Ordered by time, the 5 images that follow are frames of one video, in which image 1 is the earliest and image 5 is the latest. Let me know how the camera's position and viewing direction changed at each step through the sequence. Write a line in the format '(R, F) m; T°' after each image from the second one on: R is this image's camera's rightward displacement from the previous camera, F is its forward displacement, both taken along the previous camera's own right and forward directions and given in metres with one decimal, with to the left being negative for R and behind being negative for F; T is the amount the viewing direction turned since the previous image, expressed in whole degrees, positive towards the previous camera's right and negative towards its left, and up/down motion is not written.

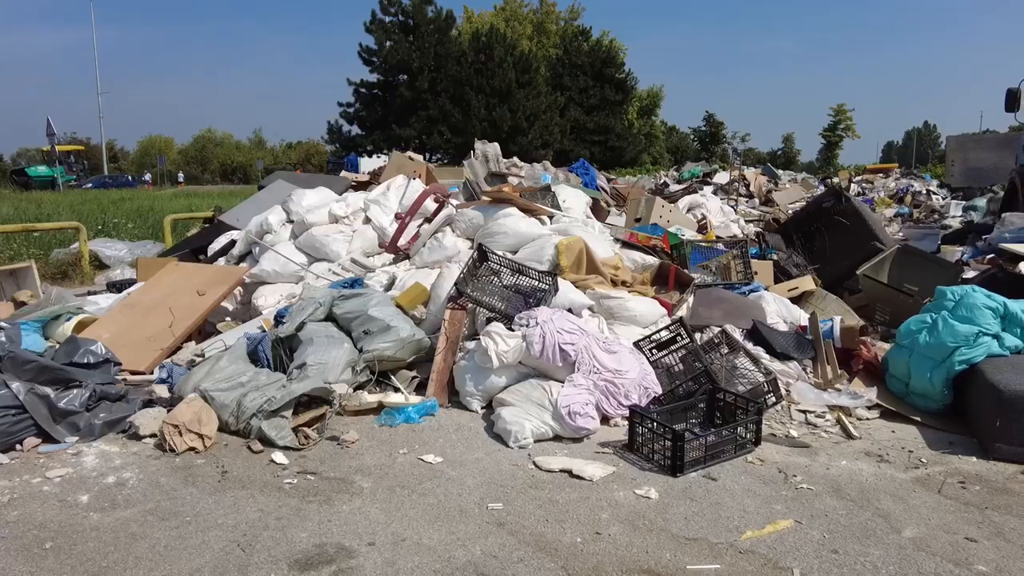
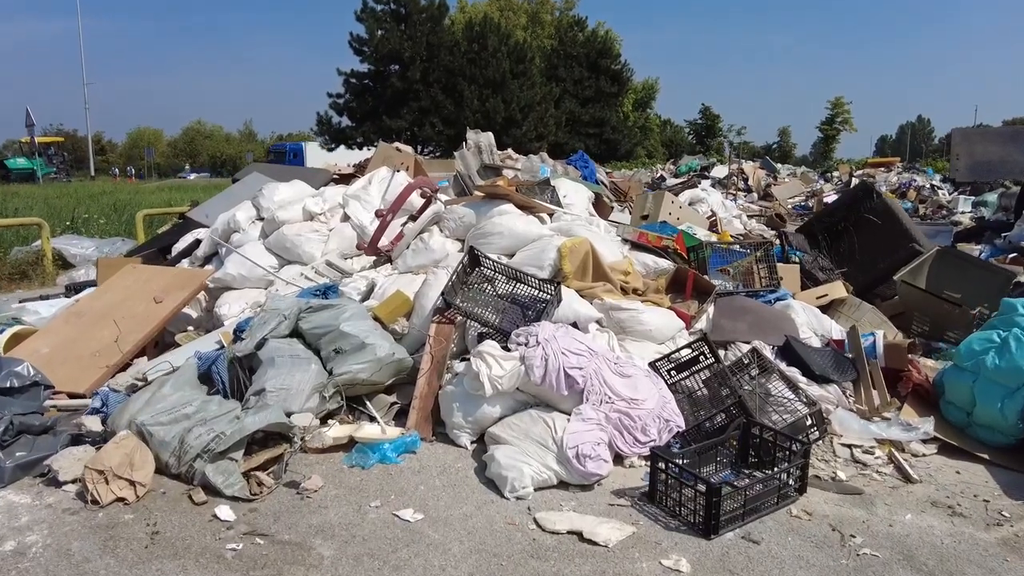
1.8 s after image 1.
(0.0, +0.7) m; +1°
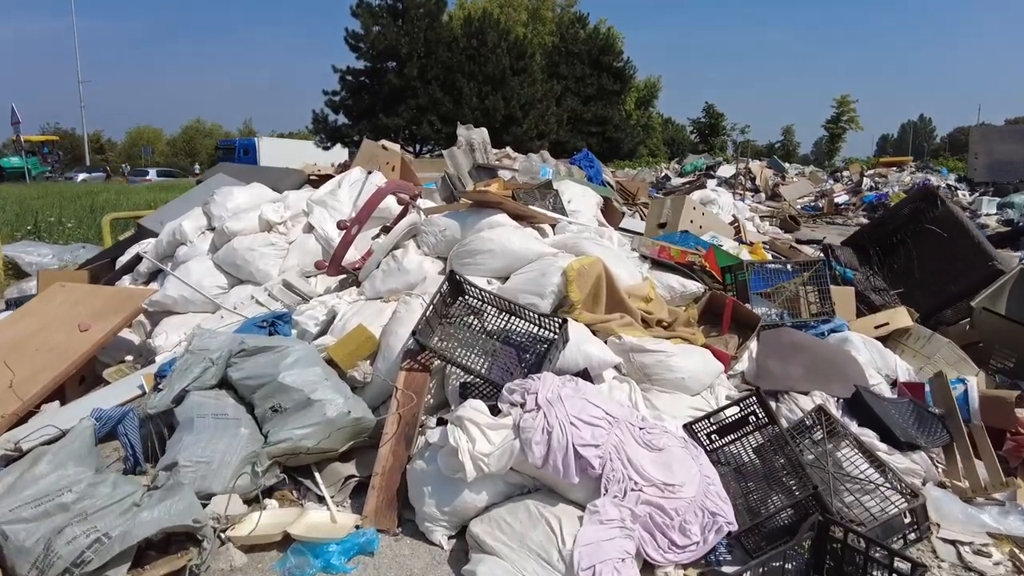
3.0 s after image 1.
(0.0, +0.9) m; 0°
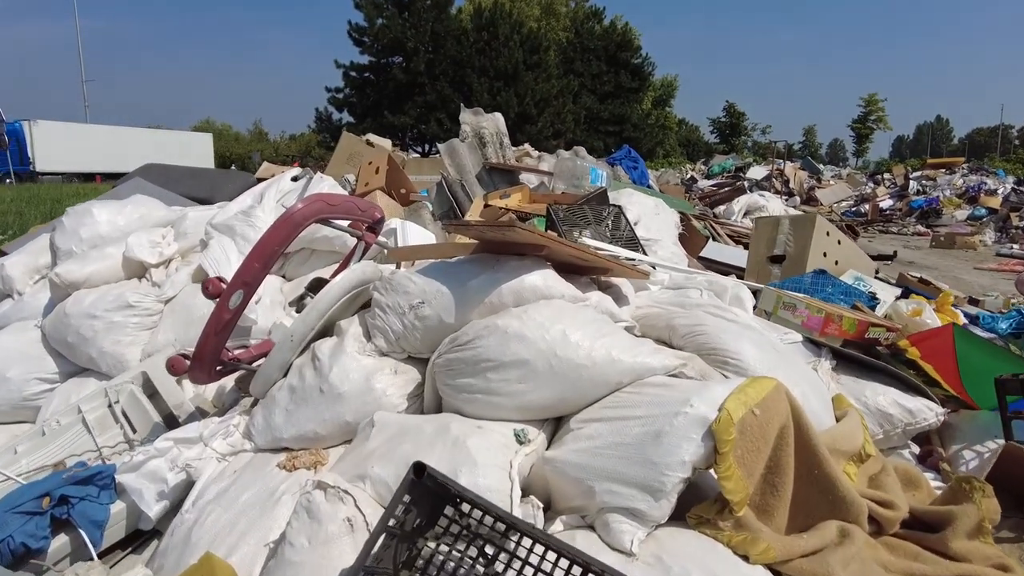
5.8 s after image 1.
(-0.1, +2.1) m; -1°
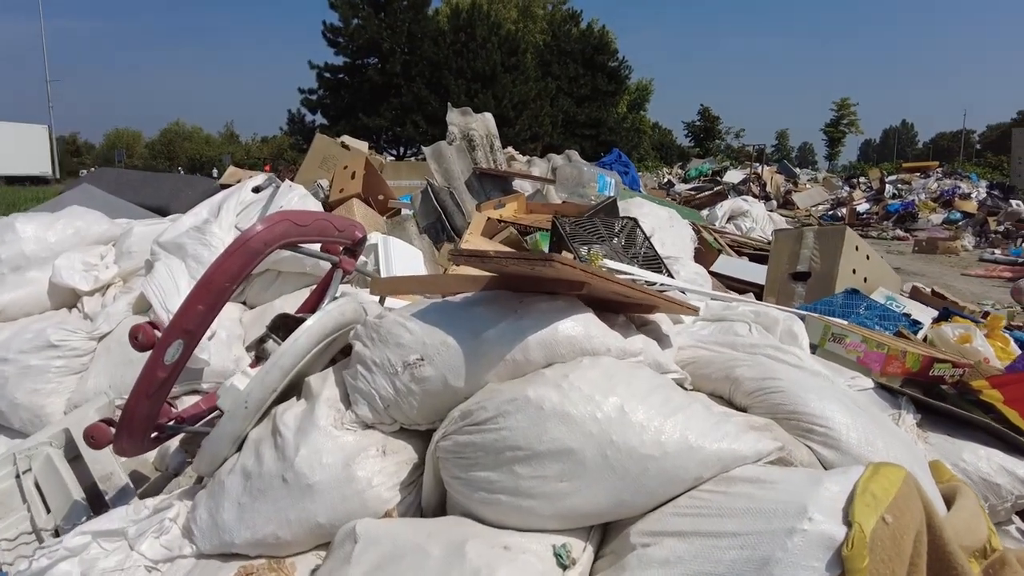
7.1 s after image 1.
(-0.1, +0.4) m; +2°
